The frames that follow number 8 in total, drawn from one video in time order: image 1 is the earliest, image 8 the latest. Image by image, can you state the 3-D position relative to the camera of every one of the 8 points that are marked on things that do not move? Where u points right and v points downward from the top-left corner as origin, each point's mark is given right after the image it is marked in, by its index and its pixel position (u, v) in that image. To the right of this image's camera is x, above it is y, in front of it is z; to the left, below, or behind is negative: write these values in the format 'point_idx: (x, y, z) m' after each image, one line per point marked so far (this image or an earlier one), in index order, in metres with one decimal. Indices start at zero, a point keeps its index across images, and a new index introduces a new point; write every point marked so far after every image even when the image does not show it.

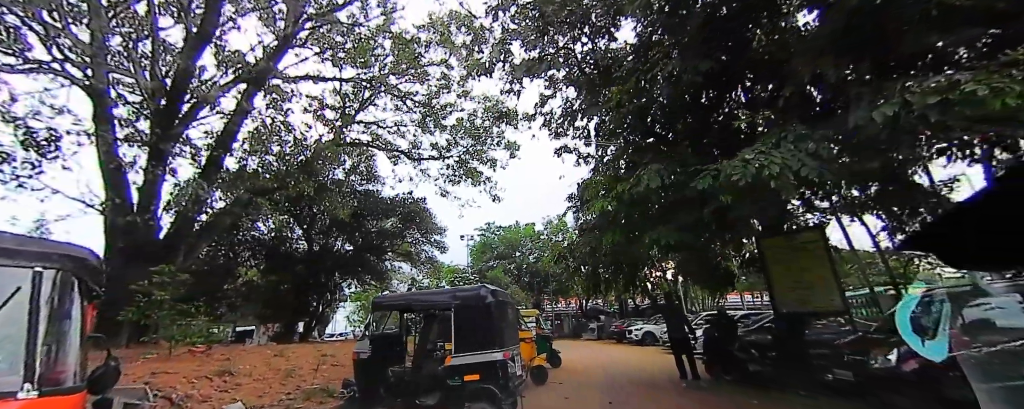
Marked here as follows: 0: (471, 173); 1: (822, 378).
0: (-1.3, +1.0, +13.1) m
1: (+4.0, -2.2, +5.1) m
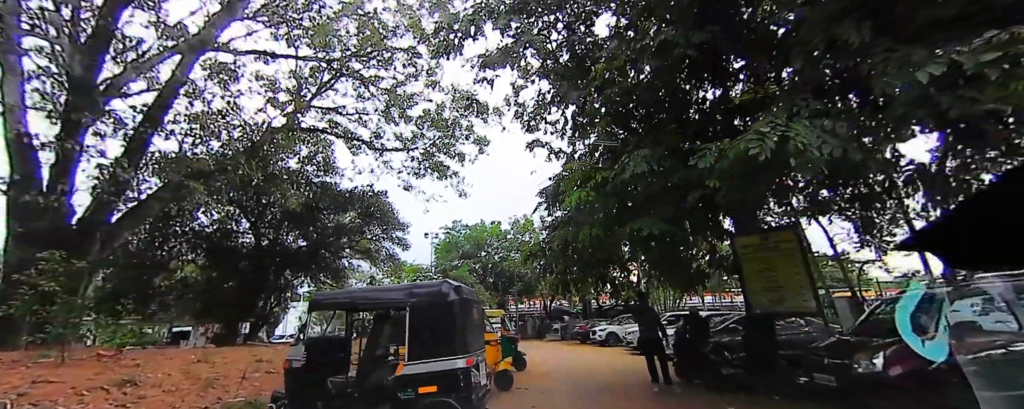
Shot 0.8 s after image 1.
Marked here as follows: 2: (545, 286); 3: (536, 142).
0: (-2.4, +1.2, +12.5) m
1: (+3.5, -2.2, +5.0) m
2: (+0.9, -2.1, +10.2) m
3: (+0.5, +1.3, +8.2) m
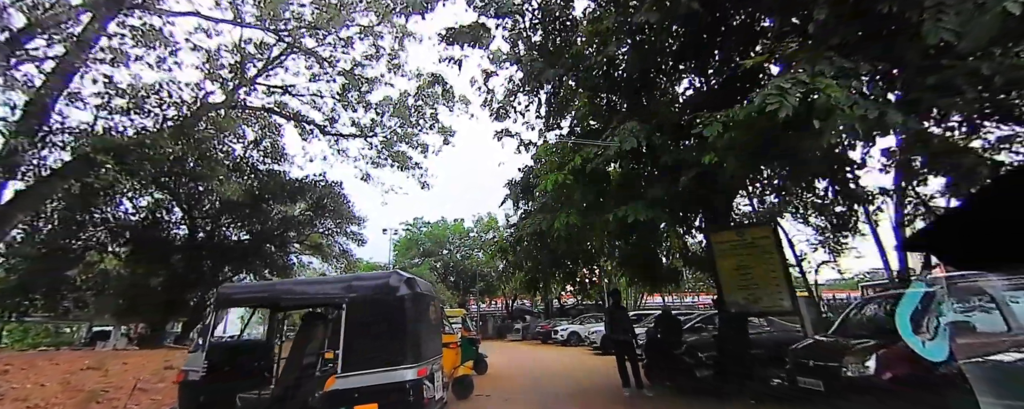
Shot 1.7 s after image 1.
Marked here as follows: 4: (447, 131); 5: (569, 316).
0: (-3.4, +1.4, +11.8) m
1: (+3.1, -2.1, +4.8) m
2: (-0.1, -2.0, +9.7) m
3: (-0.1, +1.4, +7.7) m
4: (-1.8, +2.1, +11.3) m
5: (+2.0, -4.0, +14.6) m
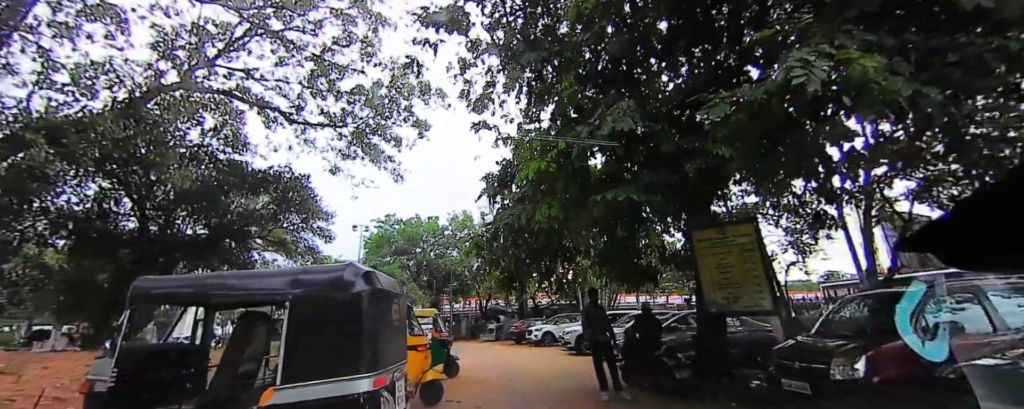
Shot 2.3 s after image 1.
0: (-4.0, +1.5, +11.3) m
1: (+2.7, -2.1, +4.7) m
2: (-0.7, -1.9, +9.4) m
3: (-0.6, +1.5, +7.4) m
4: (-2.5, +2.2, +10.9) m
5: (+1.1, -4.0, +14.4) m
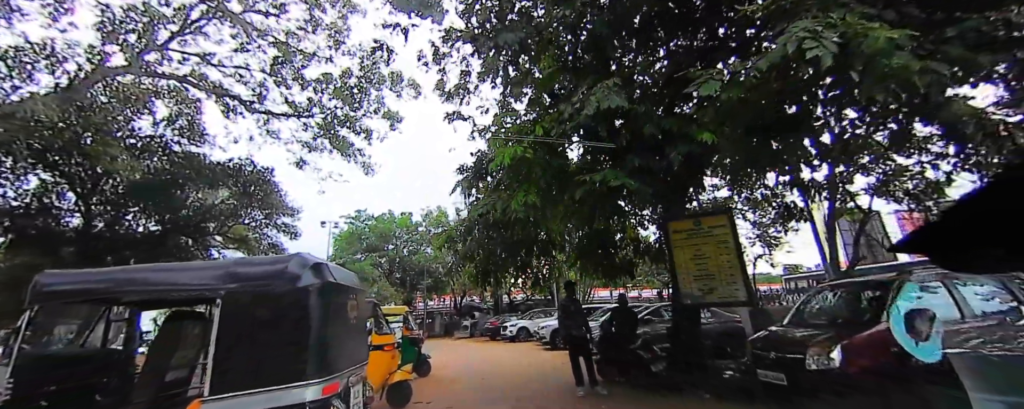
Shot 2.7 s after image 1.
0: (-4.7, +1.7, +10.8) m
1: (+2.4, -2.0, +4.7) m
2: (-1.3, -1.7, +9.2) m
3: (-1.0, +1.6, +7.2) m
4: (-3.1, +2.3, +10.6) m
5: (+0.2, -3.8, +14.3) m
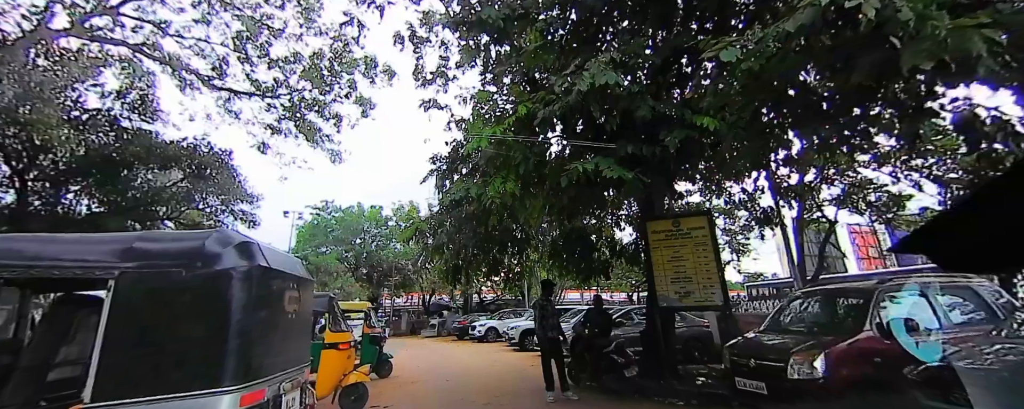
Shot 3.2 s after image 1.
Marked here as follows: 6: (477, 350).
0: (-5.3, +2.0, +10.2) m
1: (+2.1, -2.0, +4.5) m
2: (-1.9, -1.6, +8.9) m
3: (-1.4, +1.8, +6.8) m
4: (-3.7, +2.6, +10.1) m
5: (-0.9, -3.7, +14.0) m
6: (-0.9, -4.0, +10.9) m
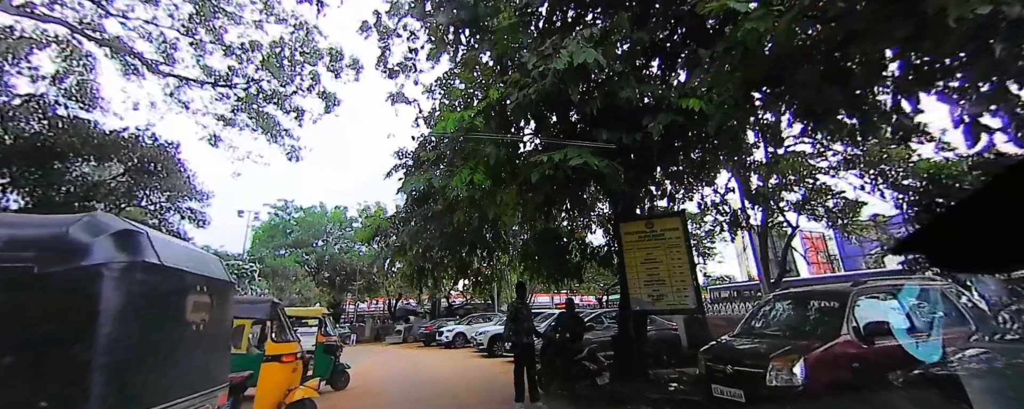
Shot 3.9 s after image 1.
0: (-6.0, +2.0, +9.6) m
1: (+1.7, -2.0, +4.4) m
2: (-2.6, -1.6, +8.4) m
3: (-1.9, +1.8, +6.5) m
4: (-4.4, +2.6, +9.5) m
5: (-1.9, -3.8, +13.6) m
6: (-1.8, -4.0, +10.5) m
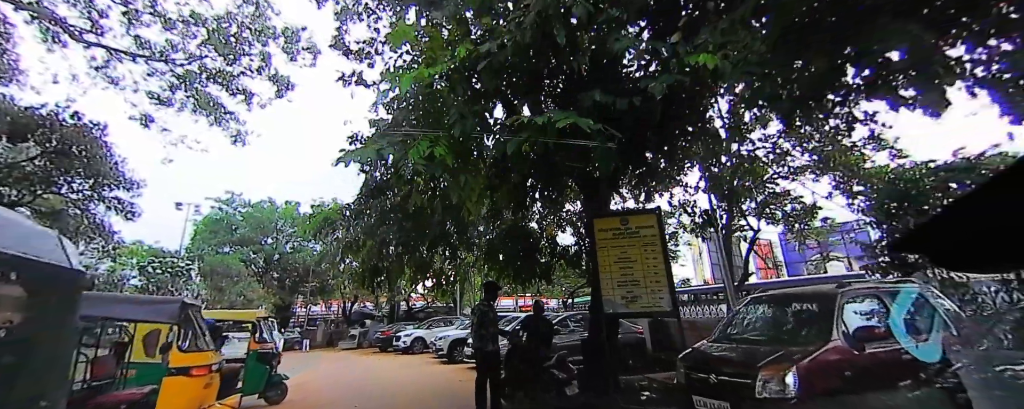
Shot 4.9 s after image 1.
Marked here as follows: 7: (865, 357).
0: (-6.8, +2.2, +8.6) m
1: (+1.3, -2.0, +4.1) m
2: (-3.3, -1.5, +7.8) m
3: (-2.3, +1.9, +5.9) m
4: (-5.1, +2.7, +8.8) m
5: (-3.2, -3.7, +13.0) m
6: (-2.7, -3.9, +9.9) m
7: (+2.4, -1.0, +2.7) m
